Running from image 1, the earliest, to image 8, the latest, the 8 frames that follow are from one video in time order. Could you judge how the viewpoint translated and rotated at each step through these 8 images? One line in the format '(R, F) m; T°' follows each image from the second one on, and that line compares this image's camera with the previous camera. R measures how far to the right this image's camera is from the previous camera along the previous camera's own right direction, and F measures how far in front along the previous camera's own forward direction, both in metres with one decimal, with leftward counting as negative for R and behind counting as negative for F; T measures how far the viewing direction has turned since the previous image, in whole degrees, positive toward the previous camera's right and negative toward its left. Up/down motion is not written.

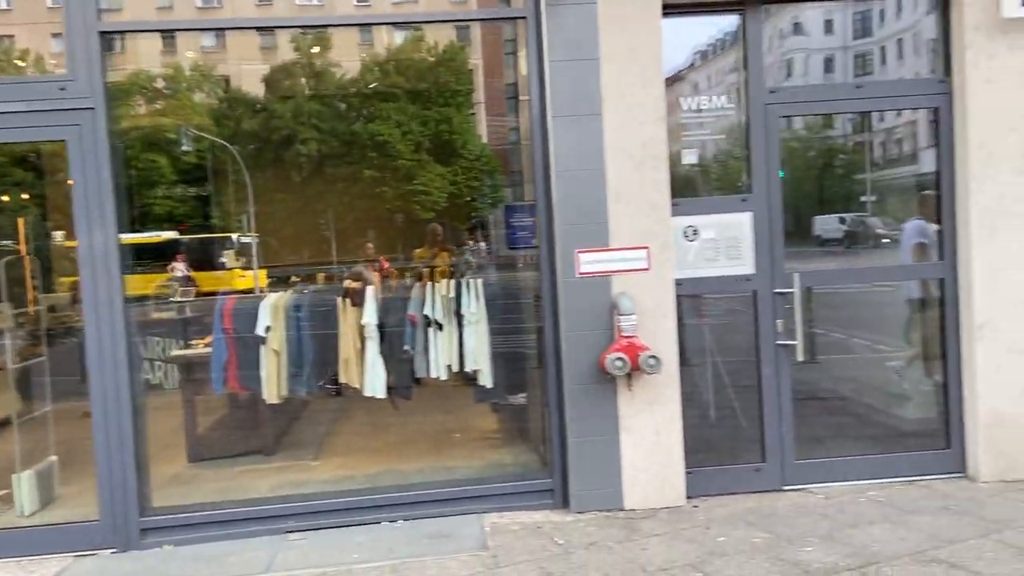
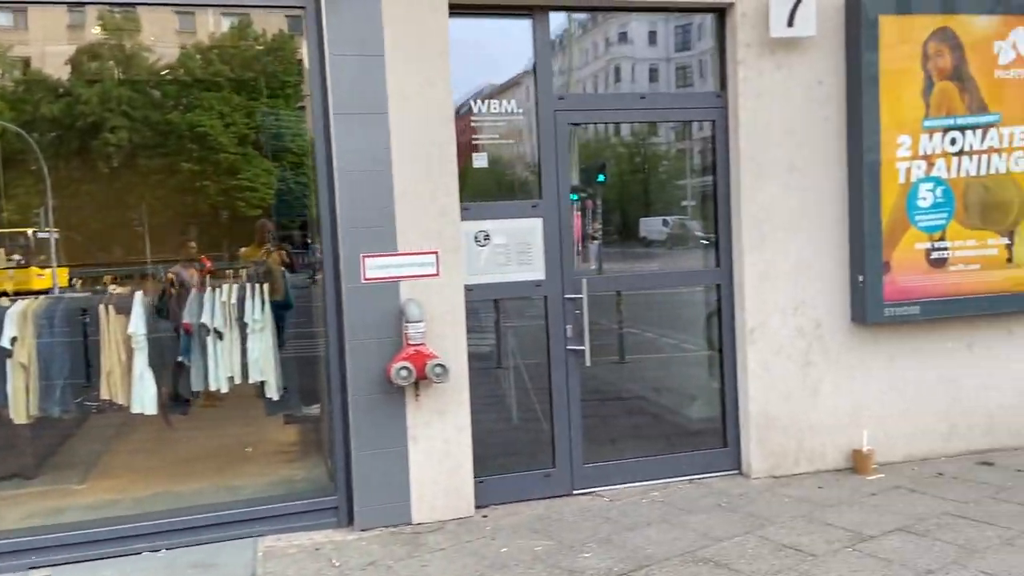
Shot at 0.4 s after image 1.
(+0.3, +0.1) m; +11°
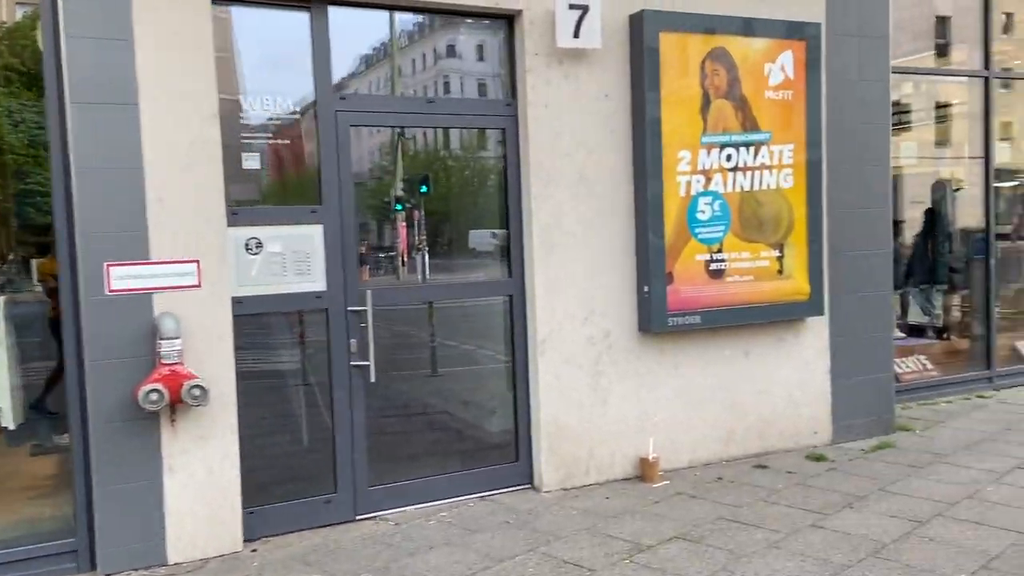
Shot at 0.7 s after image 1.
(+0.3, +0.2) m; +12°
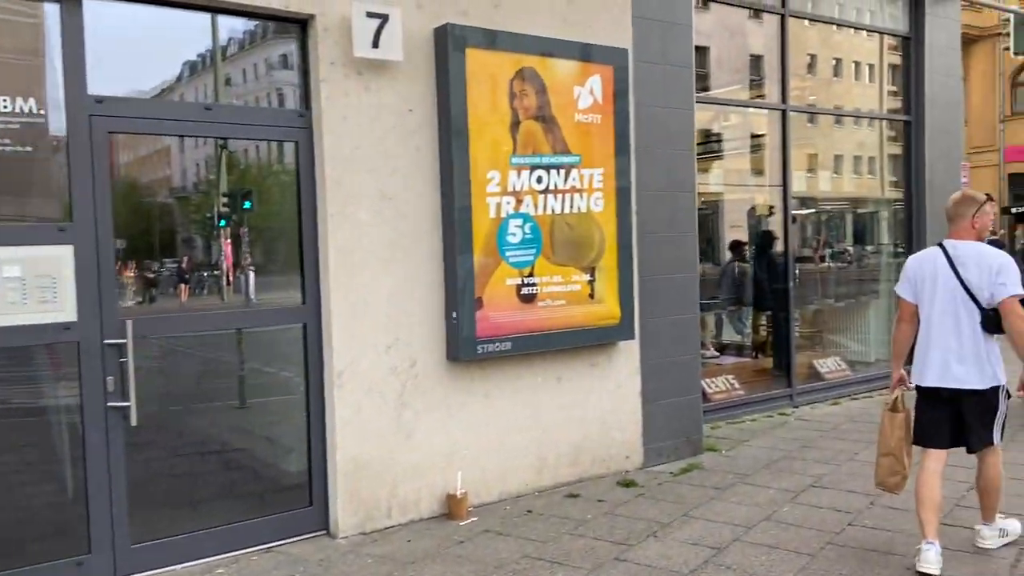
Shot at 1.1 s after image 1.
(+0.3, +0.3) m; +11°
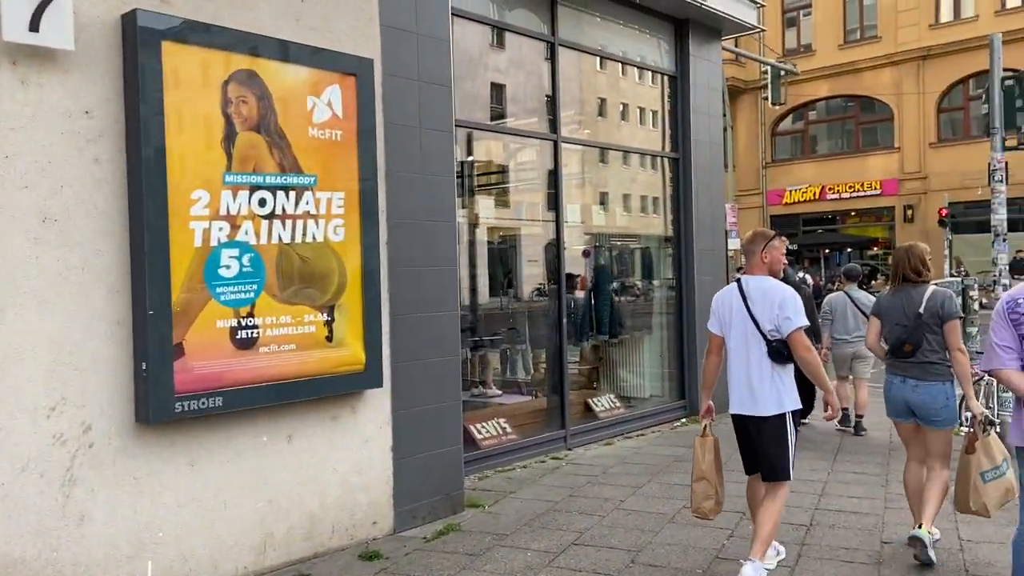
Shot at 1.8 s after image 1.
(+0.5, +0.6) m; +14°
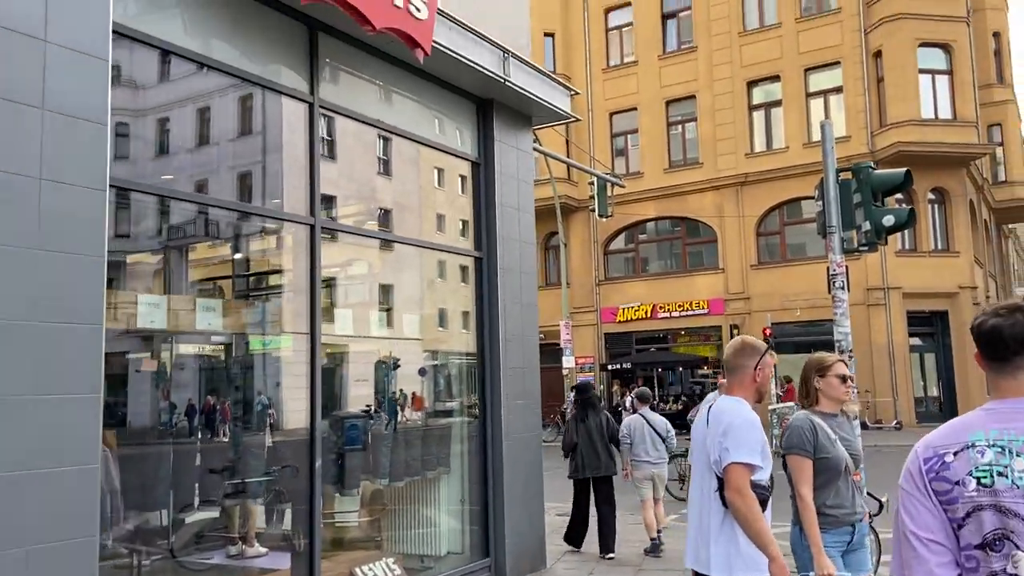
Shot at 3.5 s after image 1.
(+0.7, +1.7) m; +11°
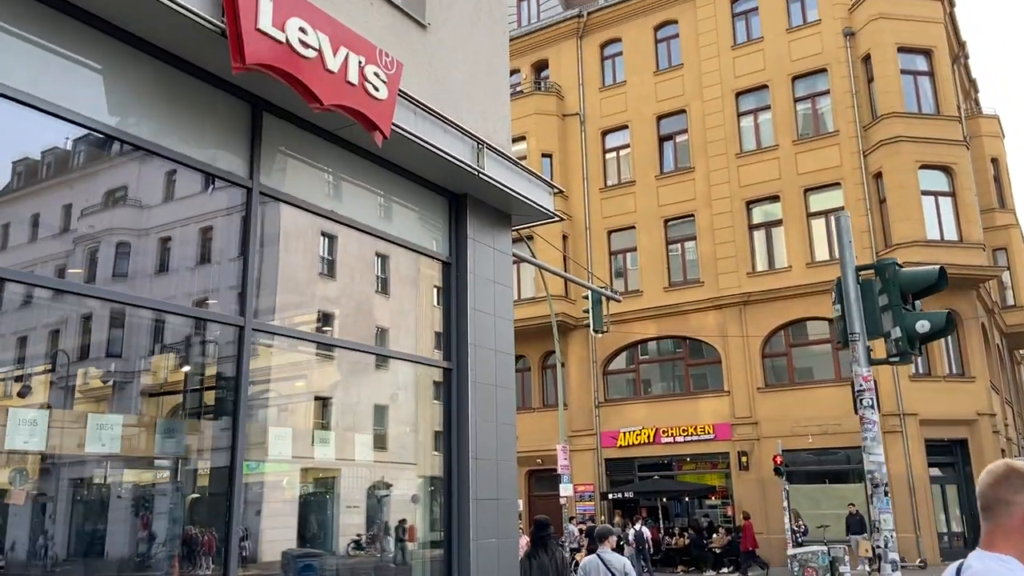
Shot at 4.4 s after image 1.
(+0.2, +0.9) m; 0°
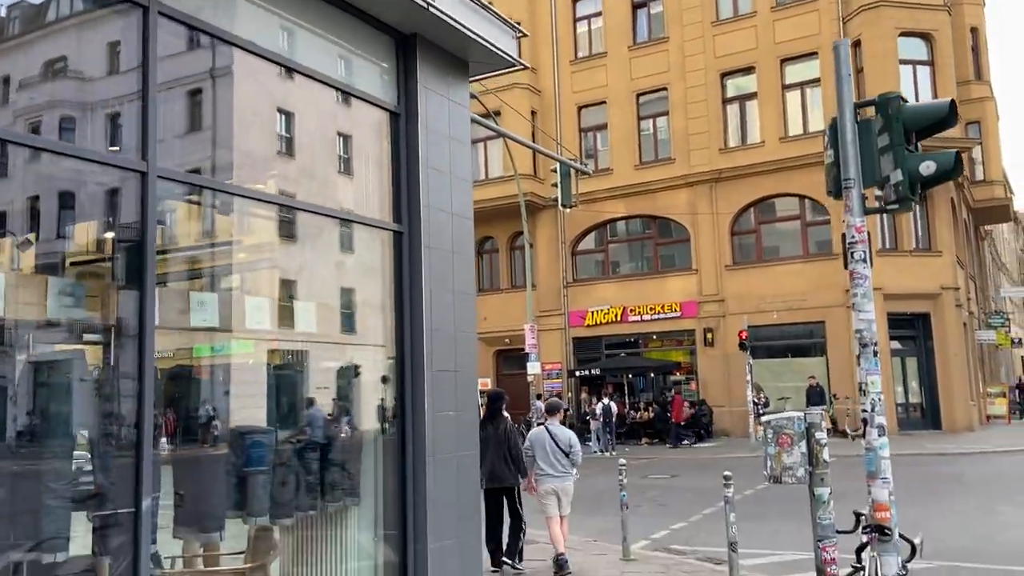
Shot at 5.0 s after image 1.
(+0.1, +0.6) m; +2°
